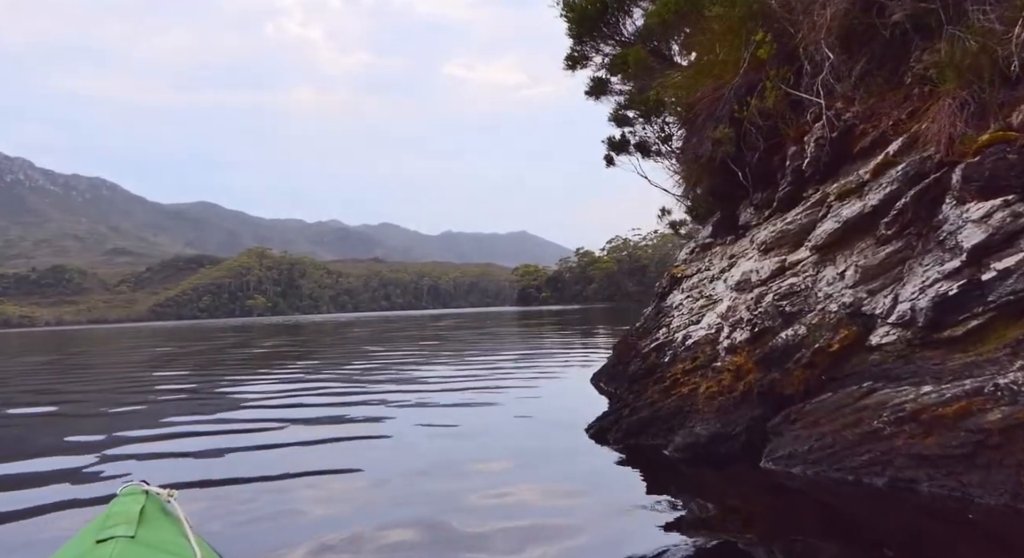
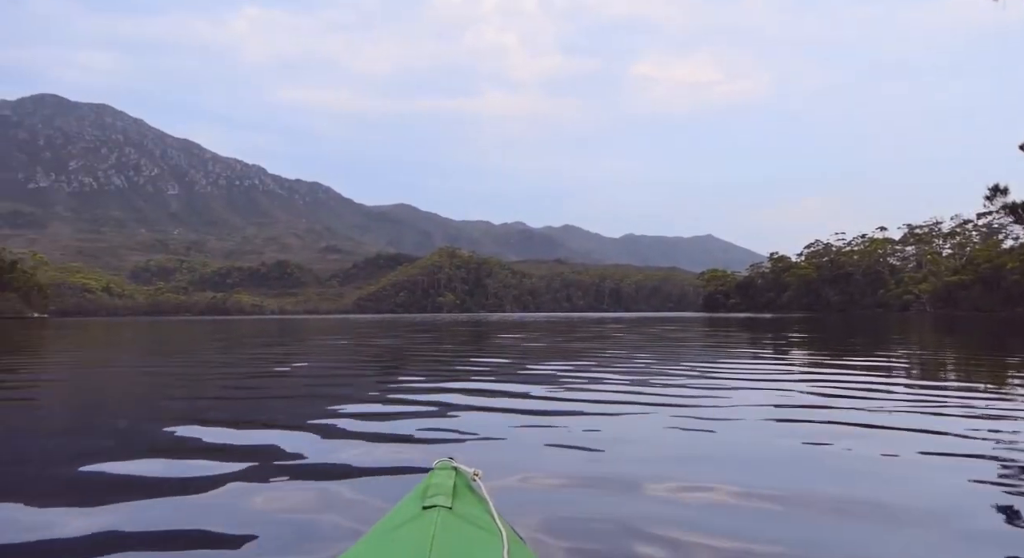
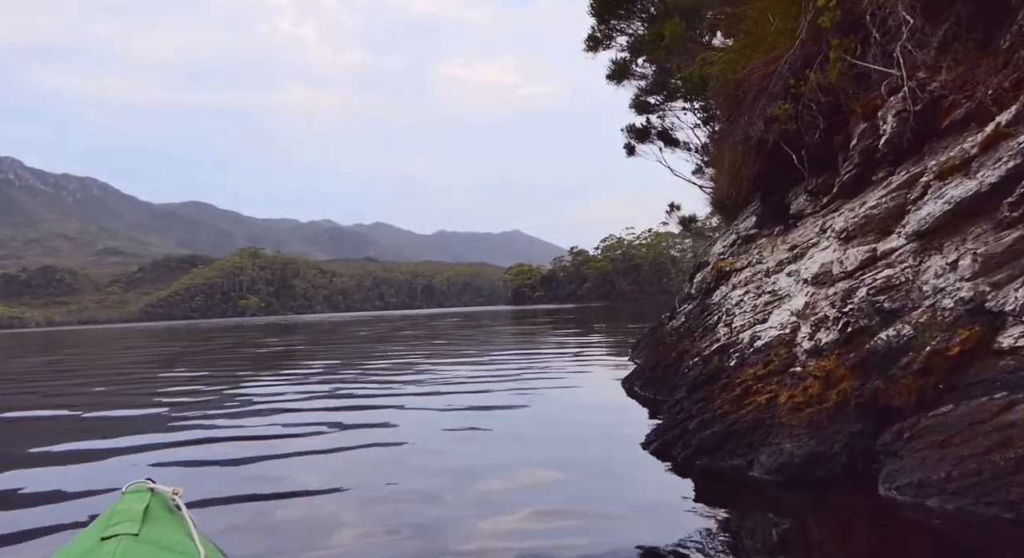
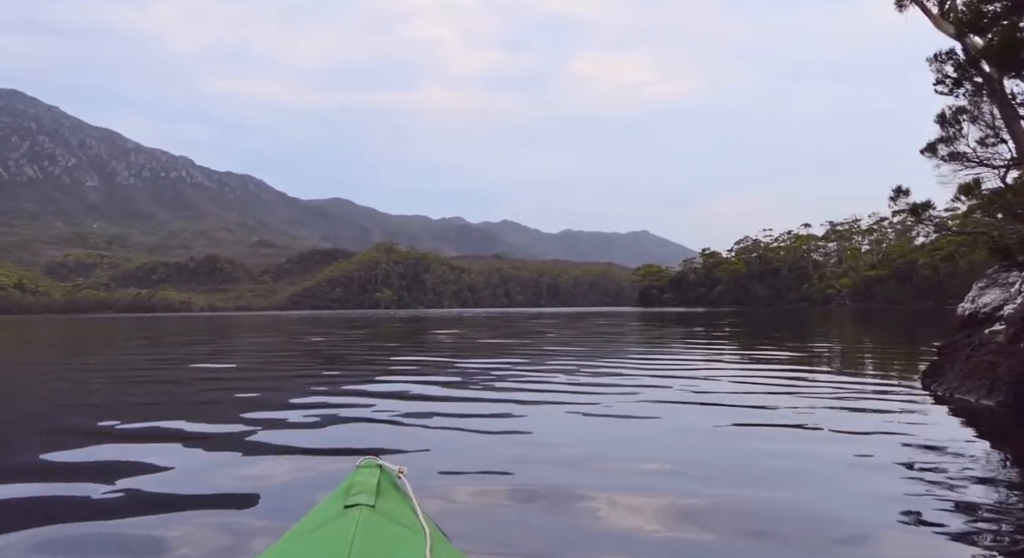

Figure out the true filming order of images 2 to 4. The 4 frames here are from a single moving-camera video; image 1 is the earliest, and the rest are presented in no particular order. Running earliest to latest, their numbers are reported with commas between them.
3, 4, 2
